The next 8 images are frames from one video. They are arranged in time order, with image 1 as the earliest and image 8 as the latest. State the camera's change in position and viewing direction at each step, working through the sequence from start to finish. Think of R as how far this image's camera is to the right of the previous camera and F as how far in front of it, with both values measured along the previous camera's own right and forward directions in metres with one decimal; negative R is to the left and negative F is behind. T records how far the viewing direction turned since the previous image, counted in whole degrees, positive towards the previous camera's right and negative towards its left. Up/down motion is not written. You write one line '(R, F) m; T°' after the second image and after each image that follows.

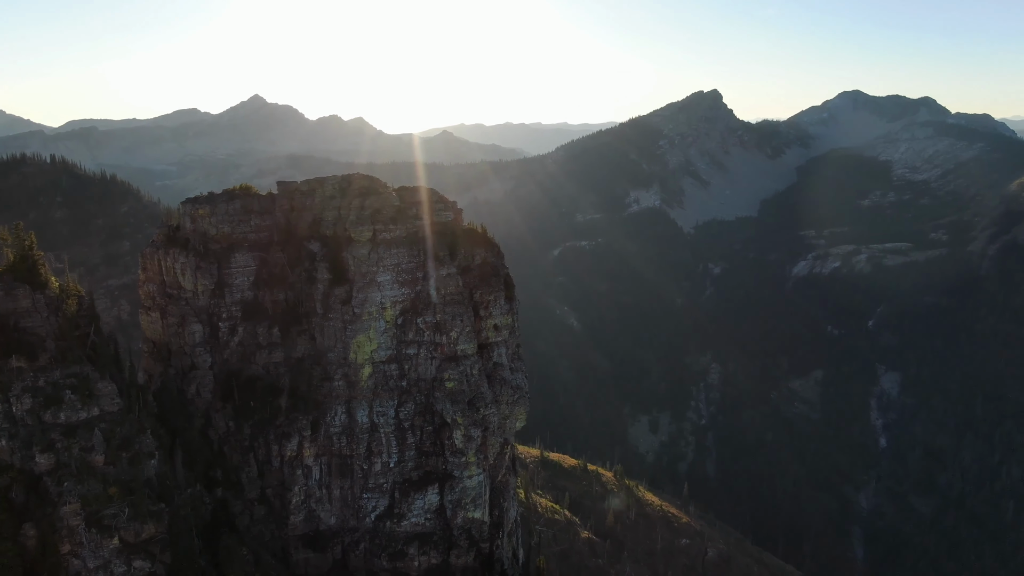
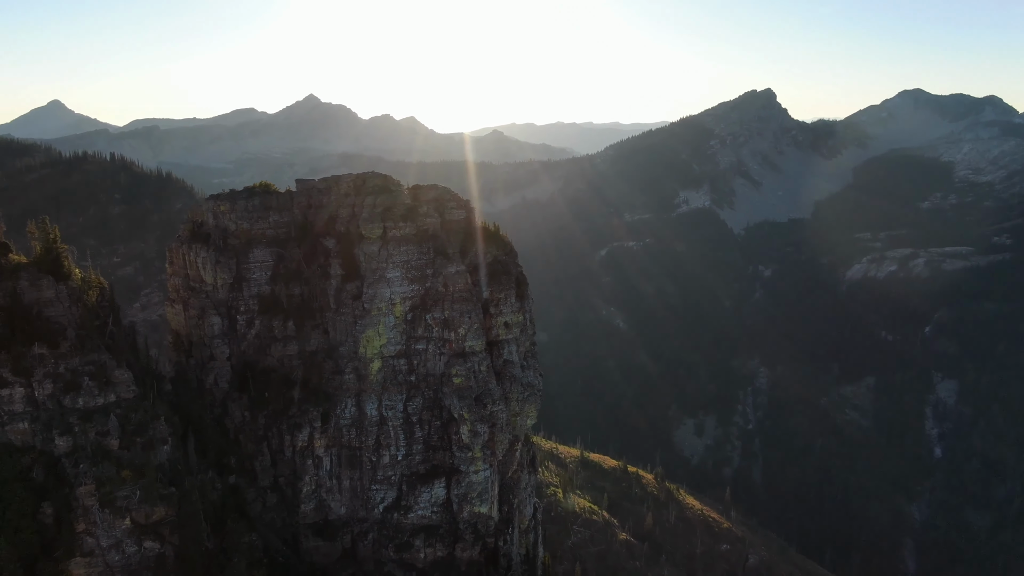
(+1.6, +0.1) m; -4°
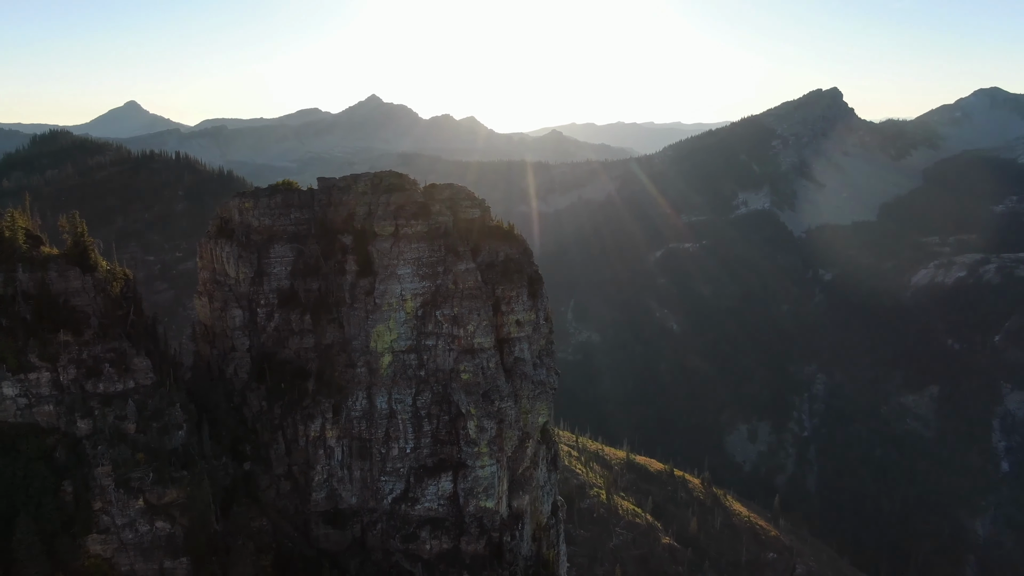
(+1.9, +0.1) m; -4°
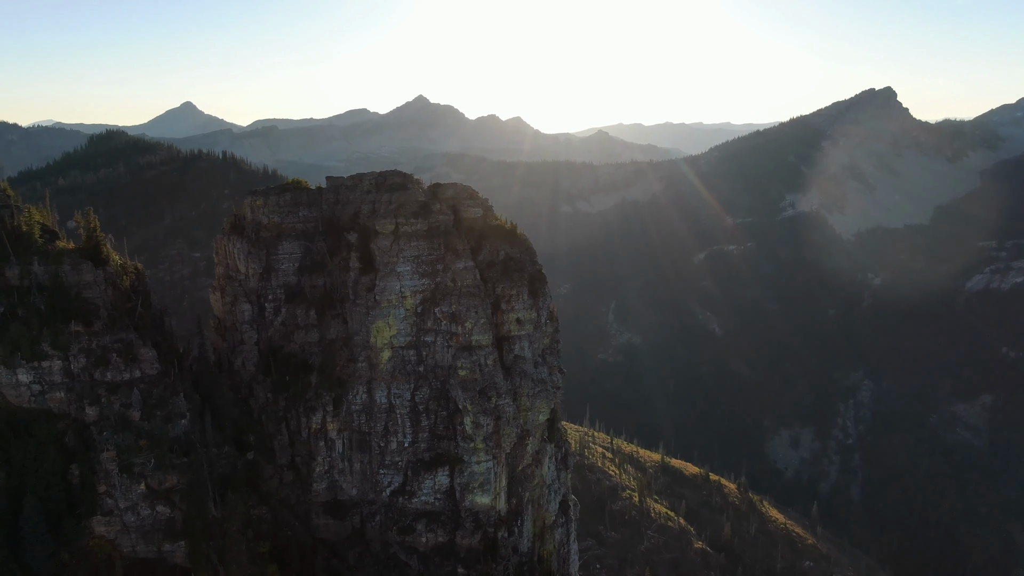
(+1.9, -0.1) m; -3°
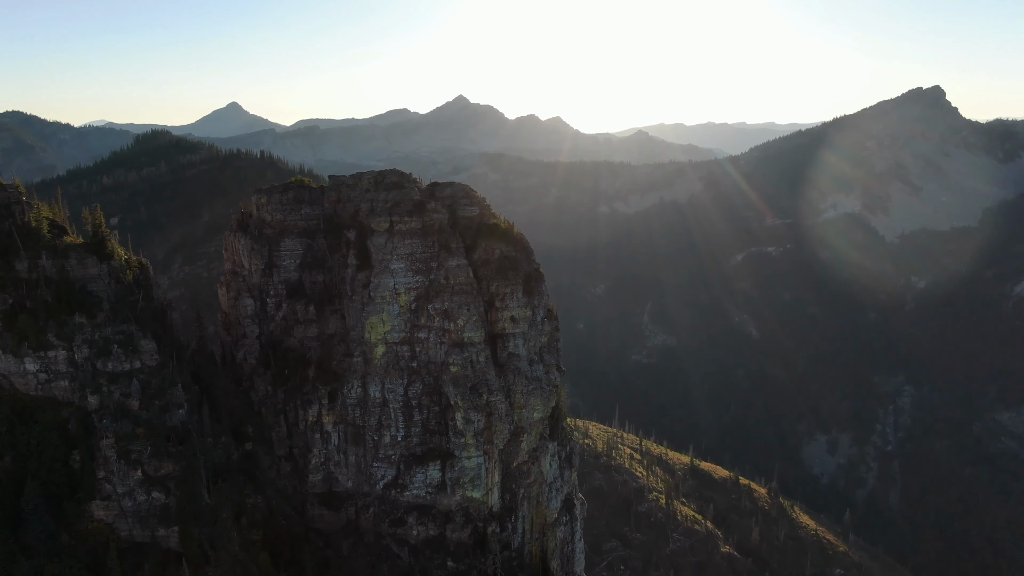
(+1.9, -0.2) m; -3°
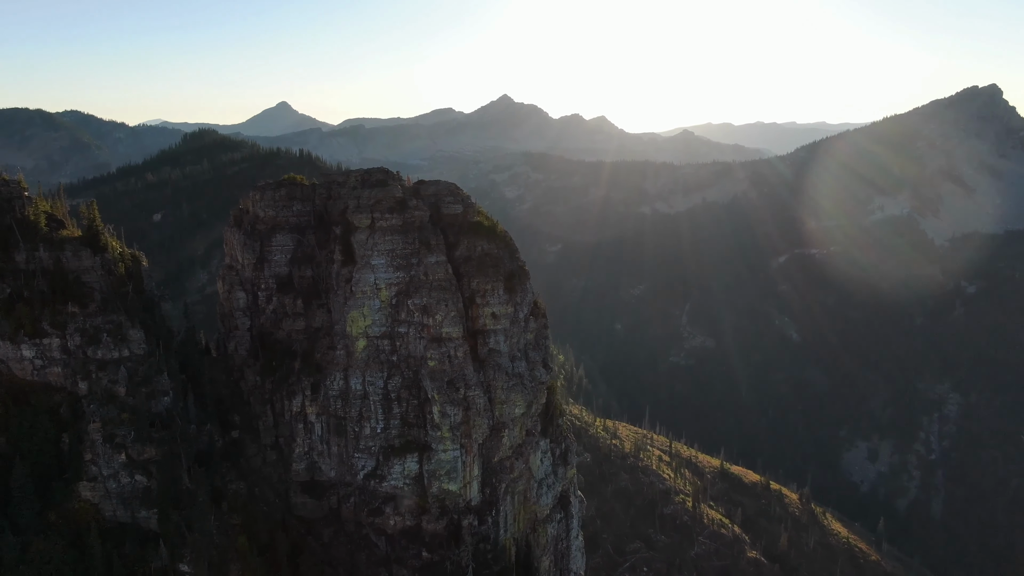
(+2.7, -0.4) m; -3°
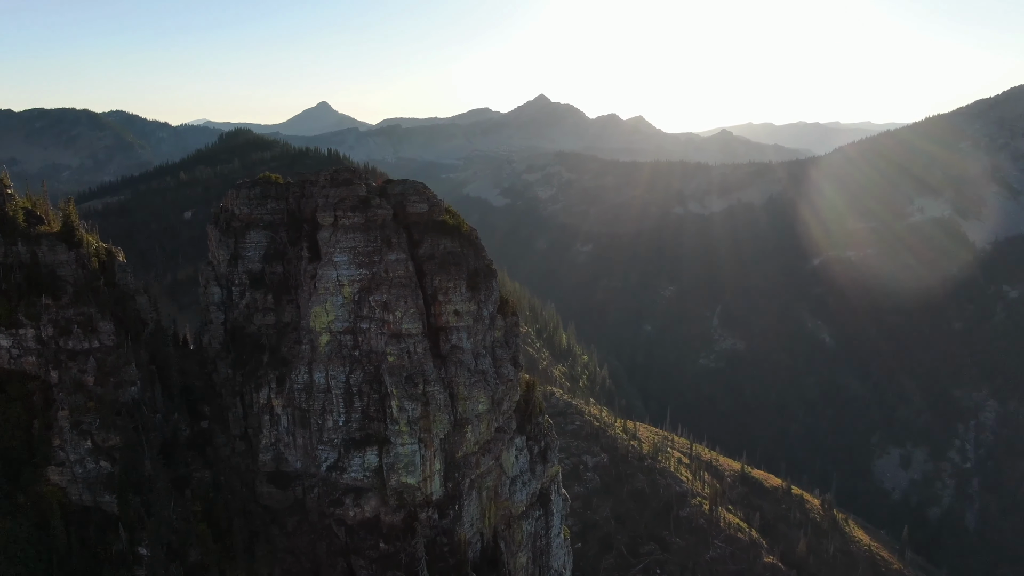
(+3.3, -0.7) m; -2°
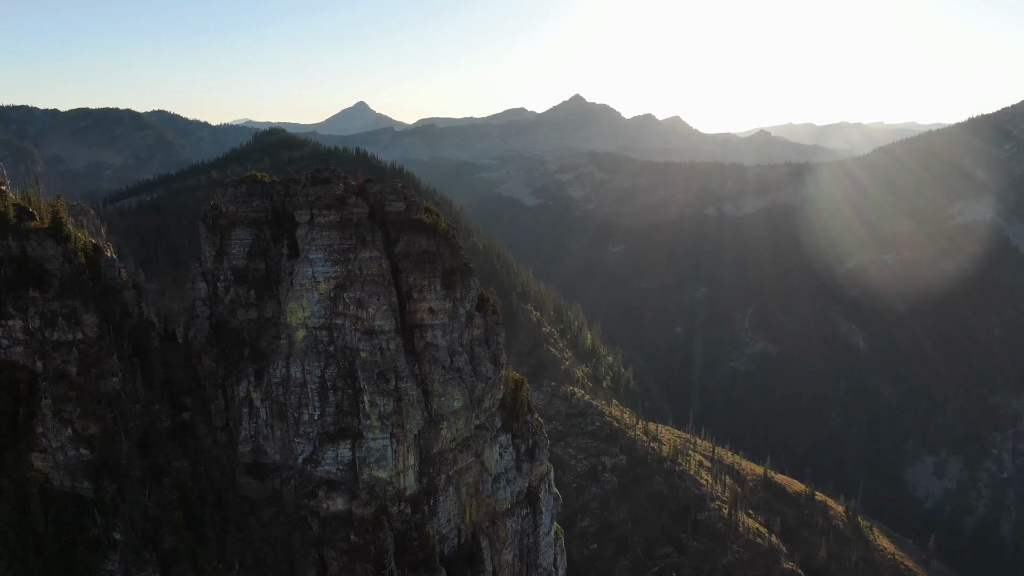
(+2.8, -0.4) m; -2°
